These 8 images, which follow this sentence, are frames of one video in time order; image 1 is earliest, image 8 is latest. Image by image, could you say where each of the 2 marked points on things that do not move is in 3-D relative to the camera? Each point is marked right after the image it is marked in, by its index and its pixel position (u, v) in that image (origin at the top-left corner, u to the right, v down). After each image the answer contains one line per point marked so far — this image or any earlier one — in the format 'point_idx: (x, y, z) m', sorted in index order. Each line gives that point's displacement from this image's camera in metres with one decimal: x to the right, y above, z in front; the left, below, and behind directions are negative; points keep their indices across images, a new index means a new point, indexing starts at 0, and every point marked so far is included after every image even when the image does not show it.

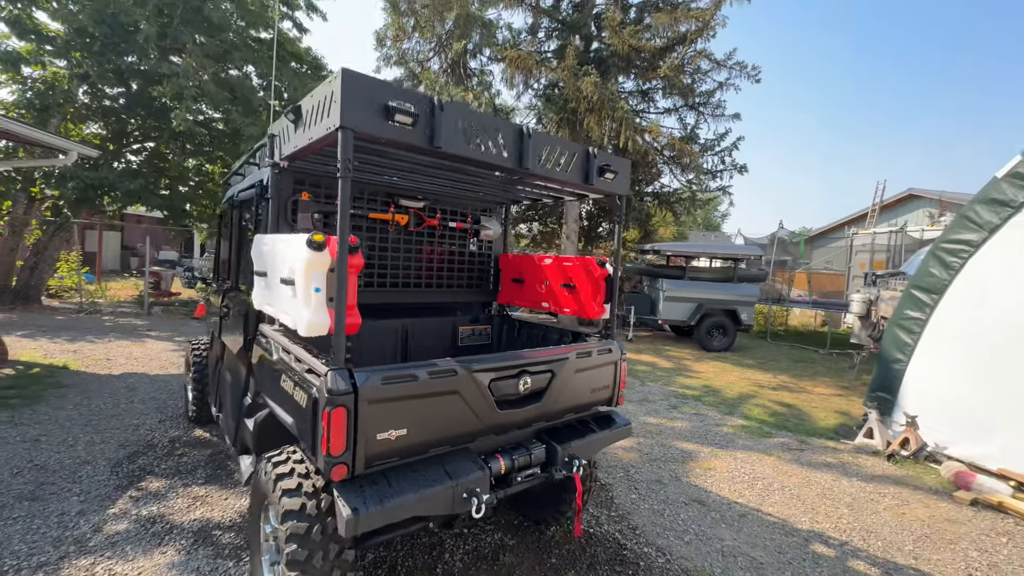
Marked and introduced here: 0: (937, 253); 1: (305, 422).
0: (+4.5, +0.4, +4.8) m
1: (-0.9, -0.6, +1.9) m
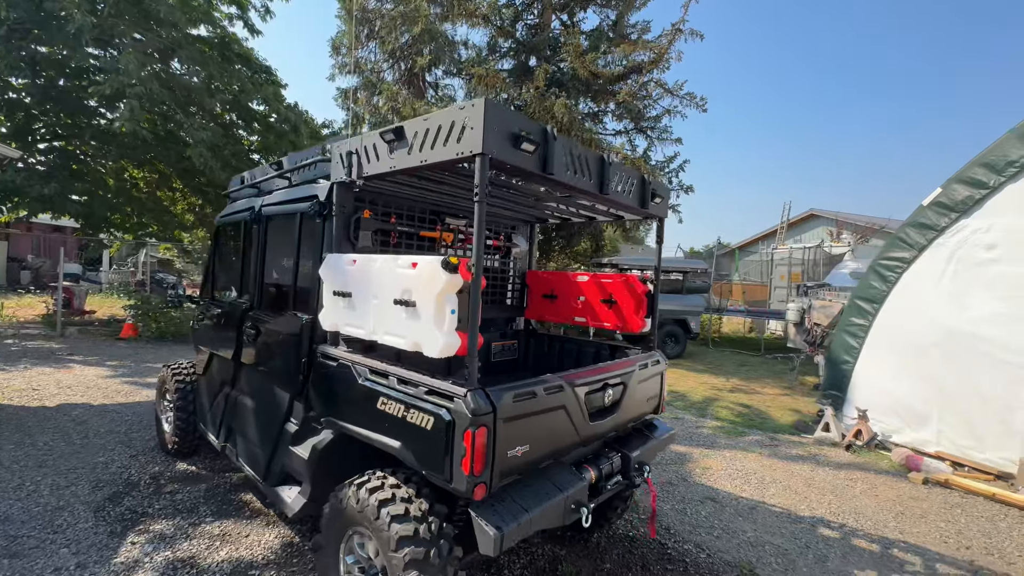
0: (+4.5, +0.2, +5.6) m
1: (-0.4, -0.7, +1.9) m
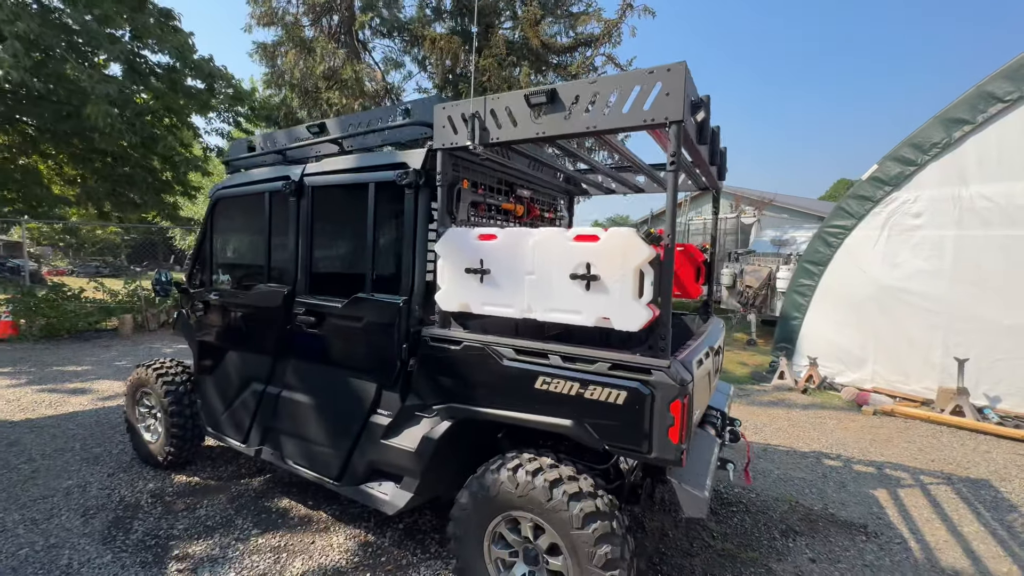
0: (+4.4, +0.8, +6.4) m
1: (+0.4, -0.5, +1.8) m
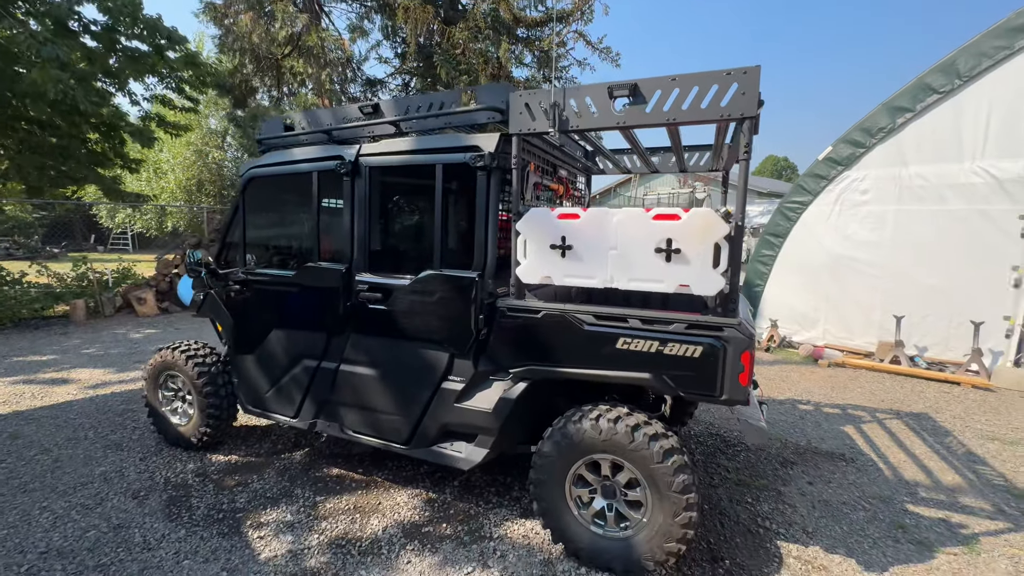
0: (+4.3, +1.2, +7.1) m
1: (+0.9, -0.4, +2.2) m
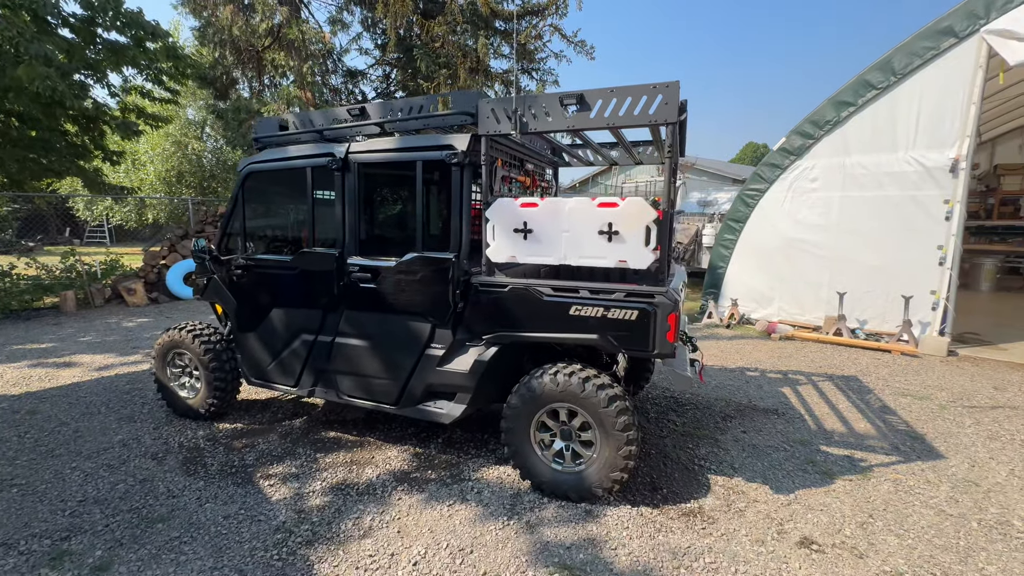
0: (+3.9, +1.5, +7.7) m
1: (+0.7, -0.3, +2.7) m
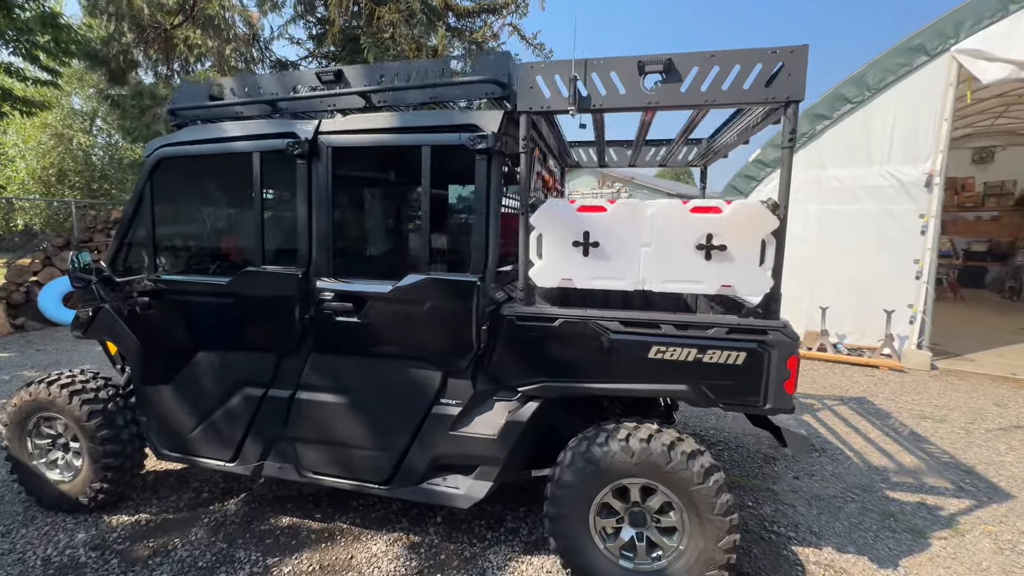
0: (+3.4, +1.3, +7.4) m
1: (+1.0, -0.4, +2.0) m
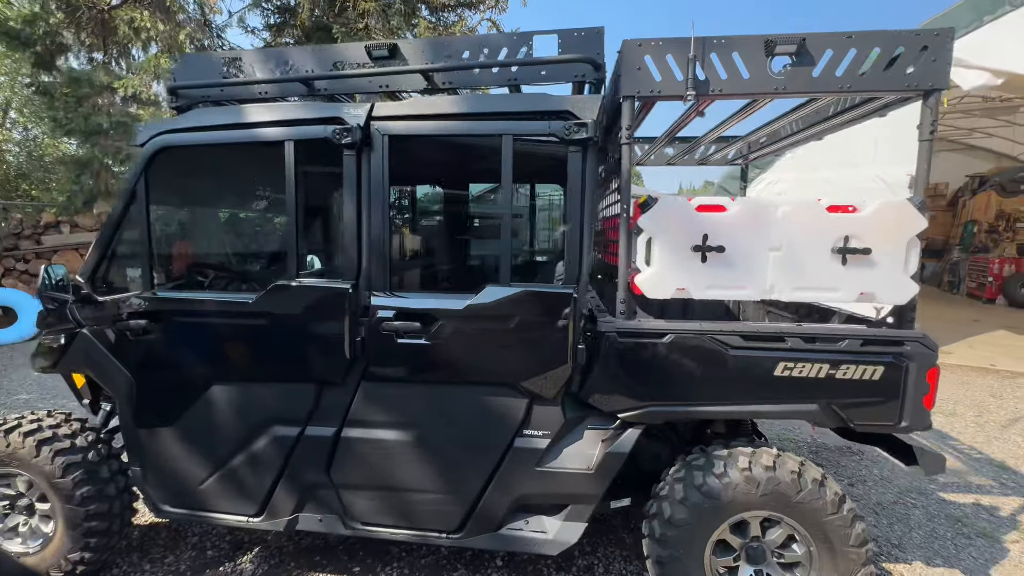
0: (+3.3, +1.3, +7.5) m
1: (+1.4, -0.4, +1.8) m
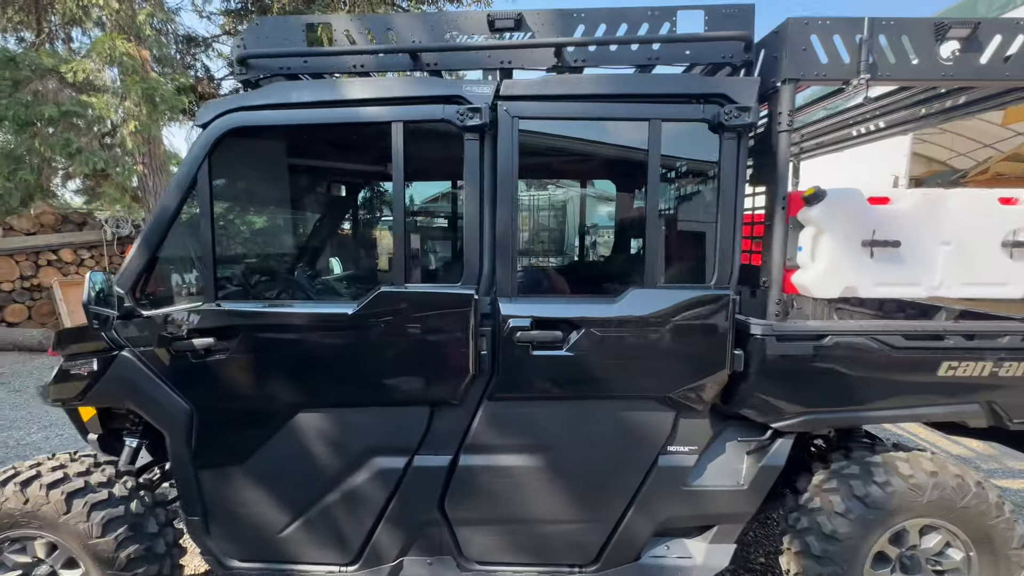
0: (+3.2, +1.3, +7.6) m
1: (+2.0, -0.4, +1.8) m
